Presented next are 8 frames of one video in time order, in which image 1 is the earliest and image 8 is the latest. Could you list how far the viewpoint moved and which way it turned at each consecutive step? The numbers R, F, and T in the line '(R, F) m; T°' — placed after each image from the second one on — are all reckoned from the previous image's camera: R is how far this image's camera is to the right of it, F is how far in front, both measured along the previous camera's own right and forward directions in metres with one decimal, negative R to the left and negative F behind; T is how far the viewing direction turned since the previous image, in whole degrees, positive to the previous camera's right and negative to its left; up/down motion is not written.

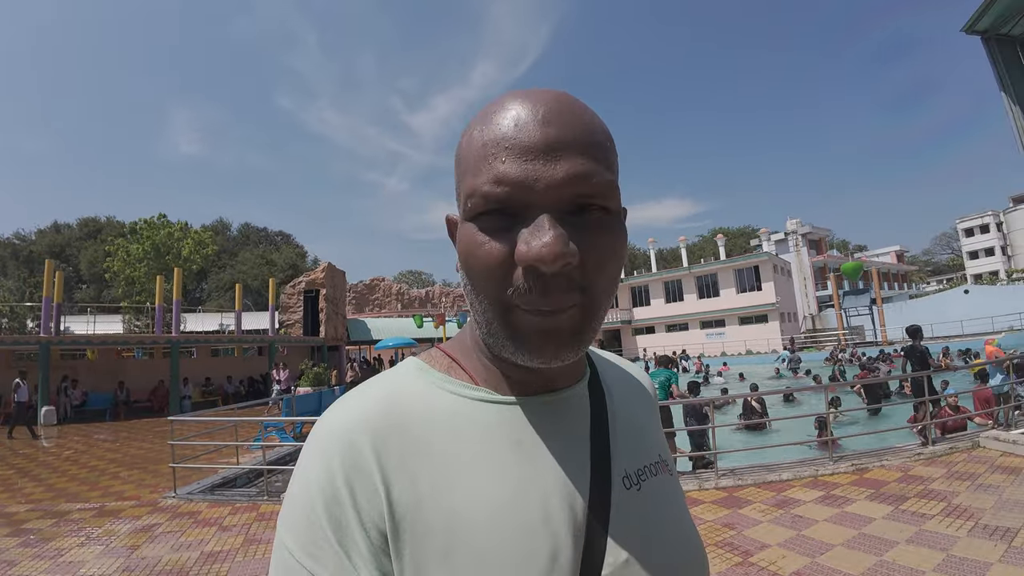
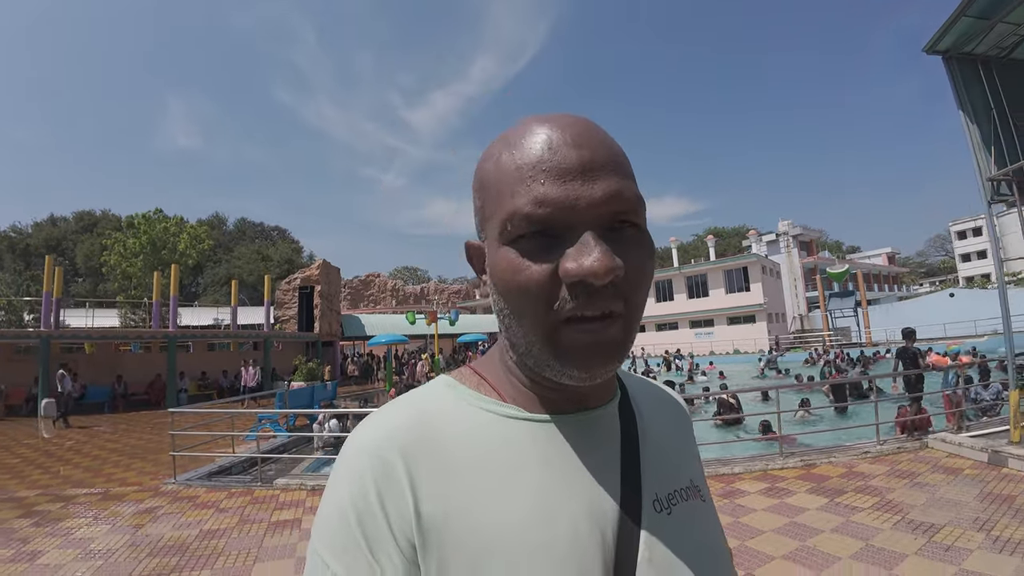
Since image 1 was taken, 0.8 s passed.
(+0.1, -0.2) m; 0°
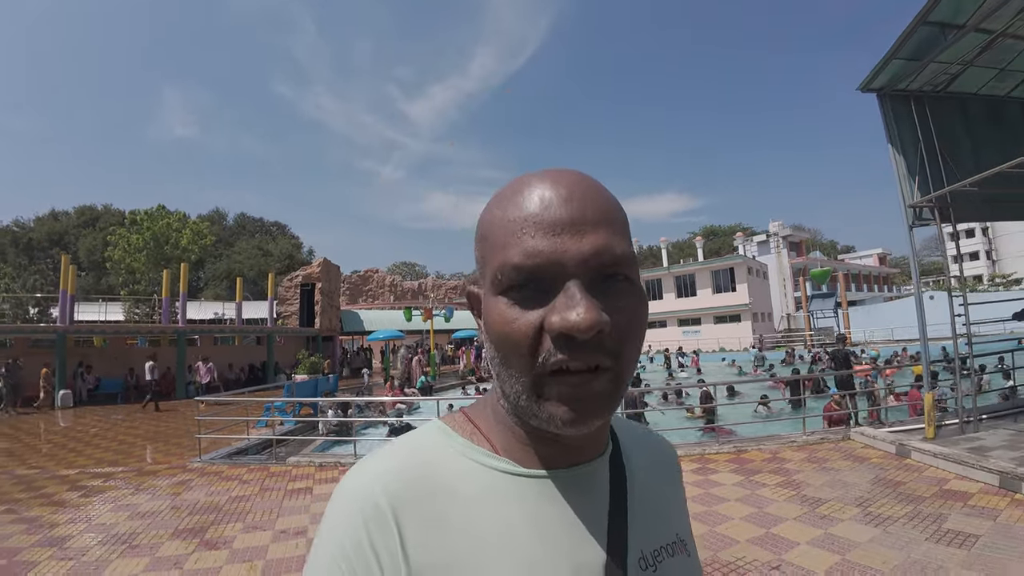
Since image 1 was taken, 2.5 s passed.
(+0.1, -0.5) m; 0°
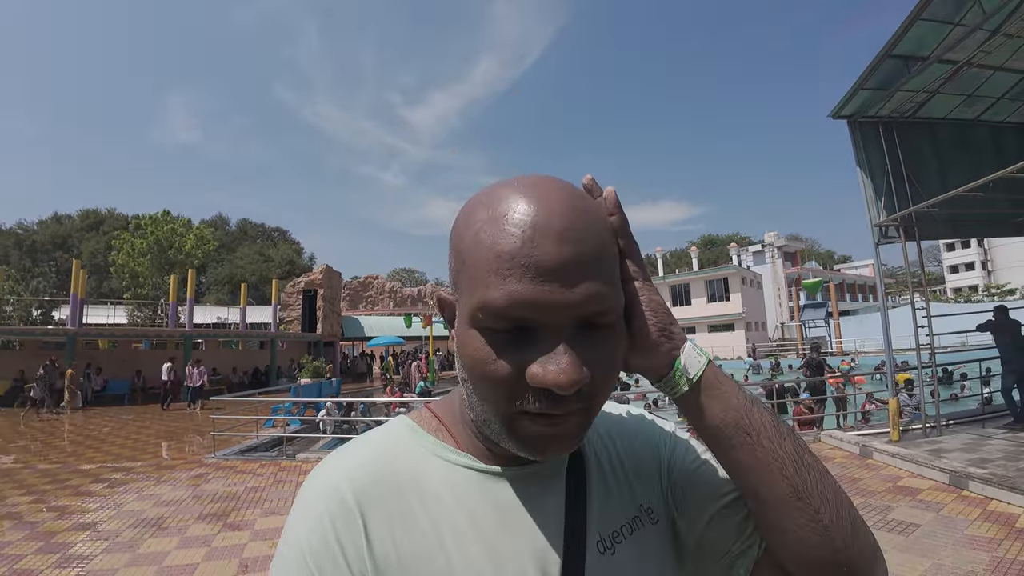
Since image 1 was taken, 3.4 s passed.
(0.0, -0.3) m; 0°
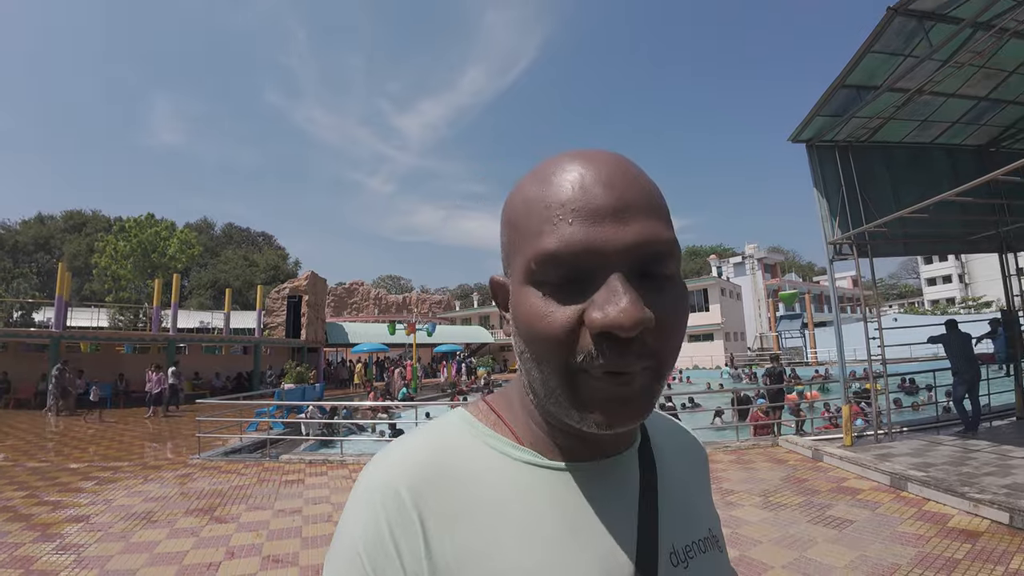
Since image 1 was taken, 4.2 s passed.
(+0.1, -0.2) m; +2°
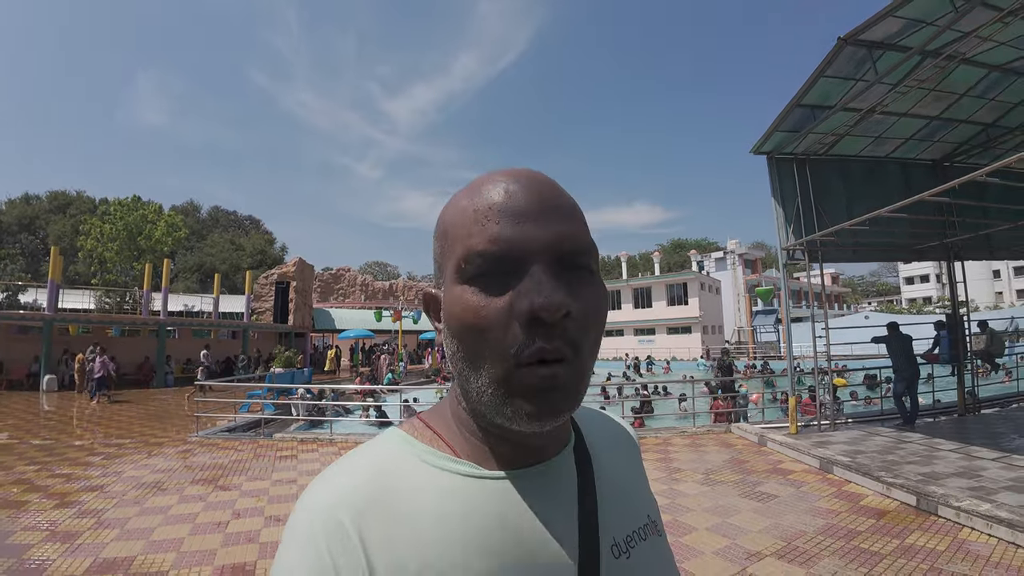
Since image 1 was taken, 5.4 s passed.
(+0.1, -0.3) m; +1°
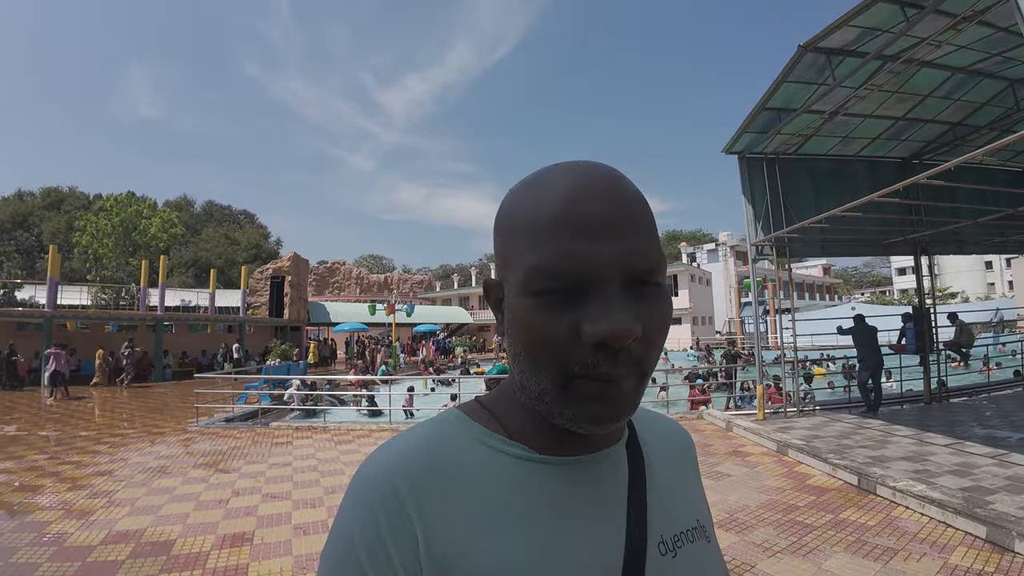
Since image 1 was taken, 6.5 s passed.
(+0.1, -0.2) m; 0°
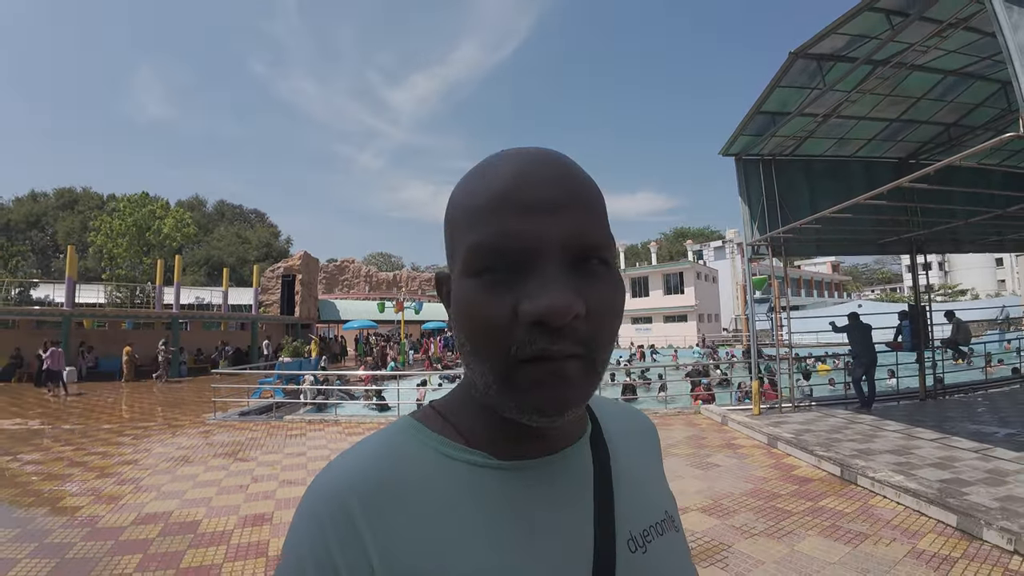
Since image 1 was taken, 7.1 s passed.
(+0.1, -0.2) m; -1°
